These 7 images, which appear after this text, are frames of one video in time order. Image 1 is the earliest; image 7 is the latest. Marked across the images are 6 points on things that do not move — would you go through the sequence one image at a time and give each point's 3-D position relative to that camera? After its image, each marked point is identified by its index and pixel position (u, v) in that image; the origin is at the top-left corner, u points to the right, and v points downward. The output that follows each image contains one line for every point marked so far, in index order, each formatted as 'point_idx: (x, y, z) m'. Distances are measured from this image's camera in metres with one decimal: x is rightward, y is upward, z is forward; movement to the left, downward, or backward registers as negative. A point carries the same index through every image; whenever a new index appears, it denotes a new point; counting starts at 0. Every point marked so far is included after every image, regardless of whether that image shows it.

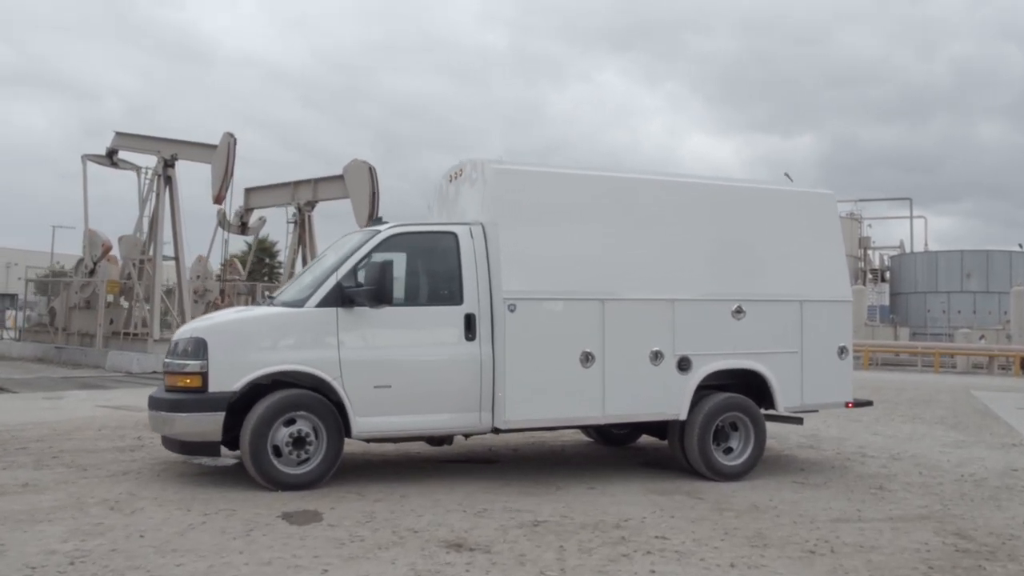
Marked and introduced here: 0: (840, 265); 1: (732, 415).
0: (+3.3, +0.2, +9.0) m
1: (+2.1, -1.2, +8.4) m
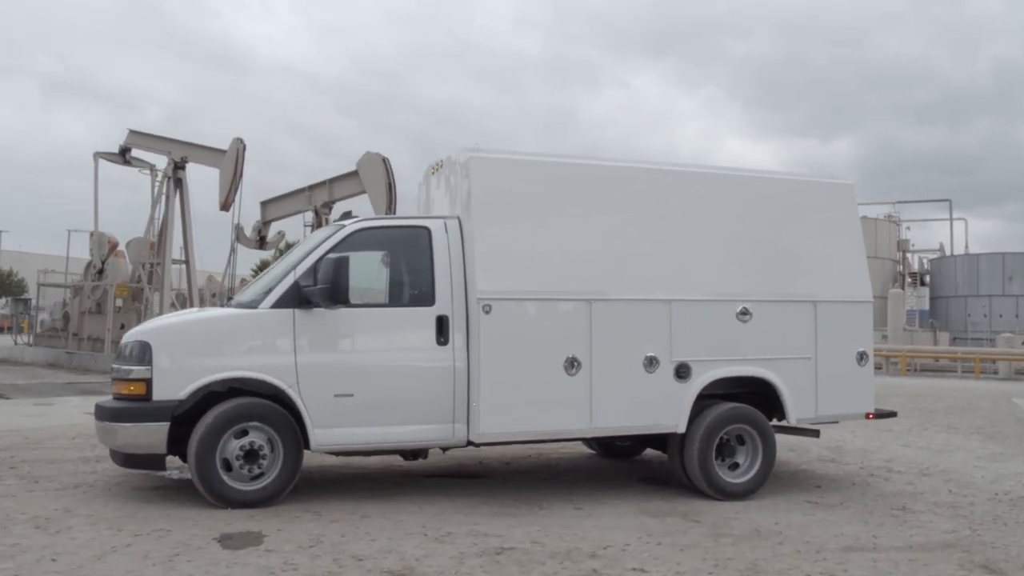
0: (+3.2, +0.2, +8.2) m
1: (+1.9, -1.2, +7.6) m
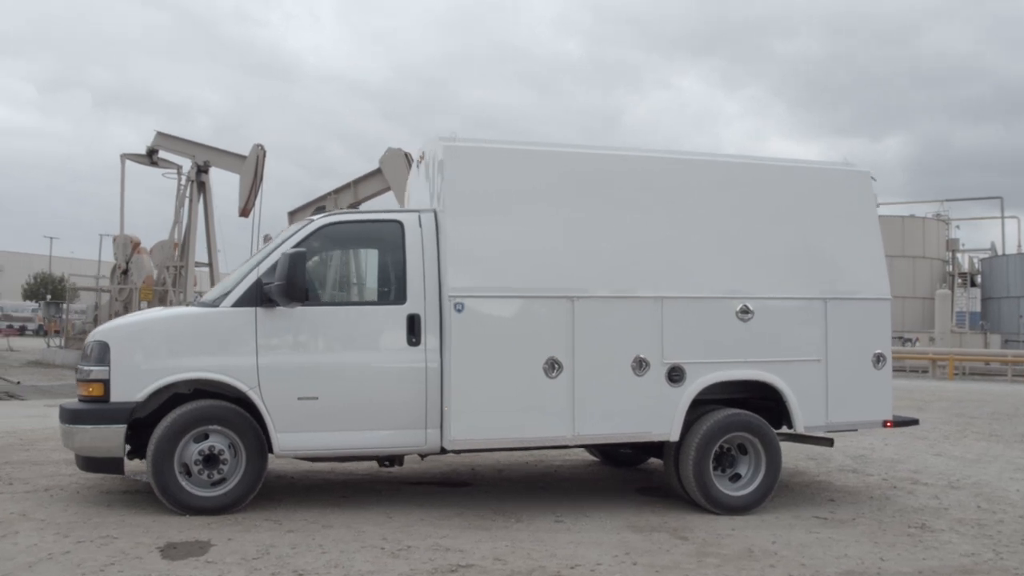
0: (+3.1, +0.3, +7.5) m
1: (+1.8, -1.2, +7.0) m
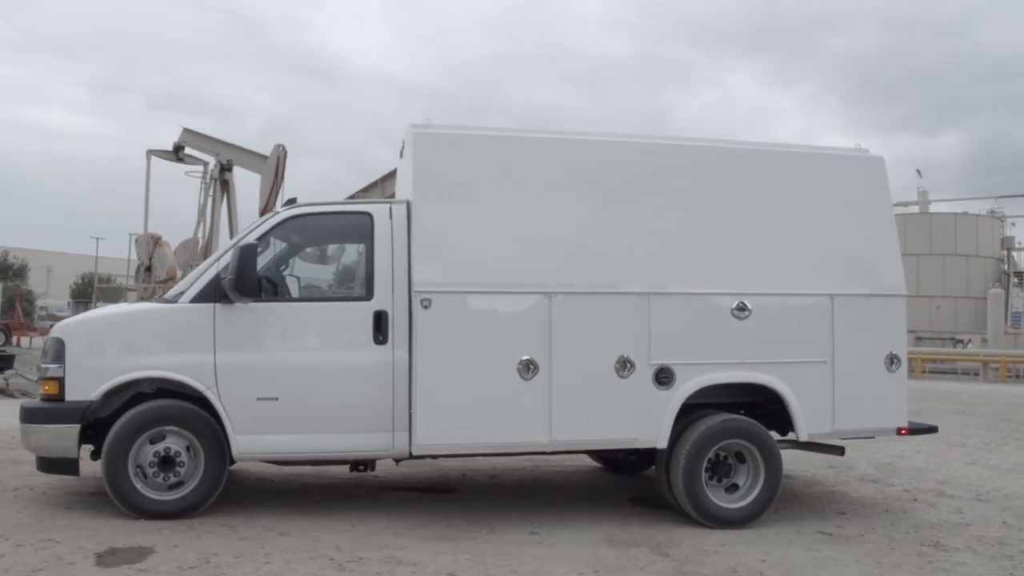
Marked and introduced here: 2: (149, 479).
0: (+2.9, +0.3, +6.9) m
1: (+1.6, -1.1, +6.5) m
2: (-2.5, -1.3, +6.1) m
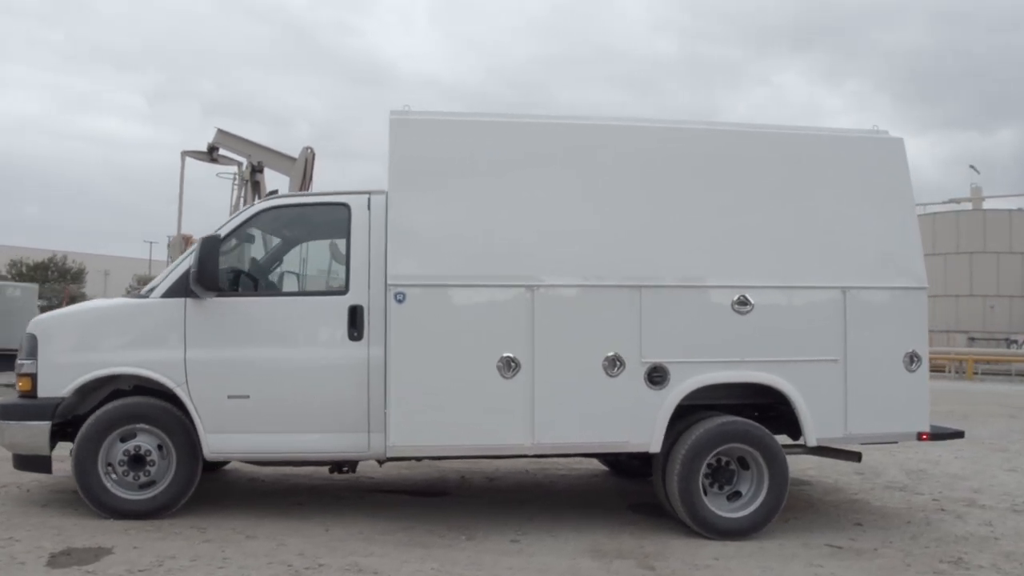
0: (+2.9, +0.4, +6.4) m
1: (+1.5, -1.1, +6.0) m
2: (-2.6, -1.3, +5.9) m
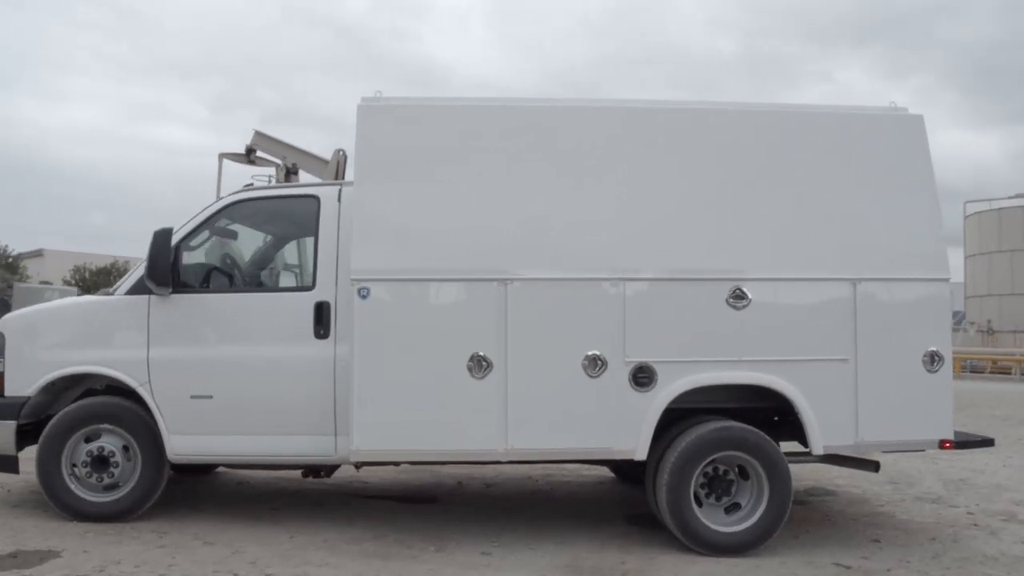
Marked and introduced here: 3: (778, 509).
0: (+2.7, +0.4, +5.9) m
1: (+1.4, -1.0, +5.6) m
2: (-2.7, -1.2, +5.7) m
3: (+1.6, -1.4, +5.5) m
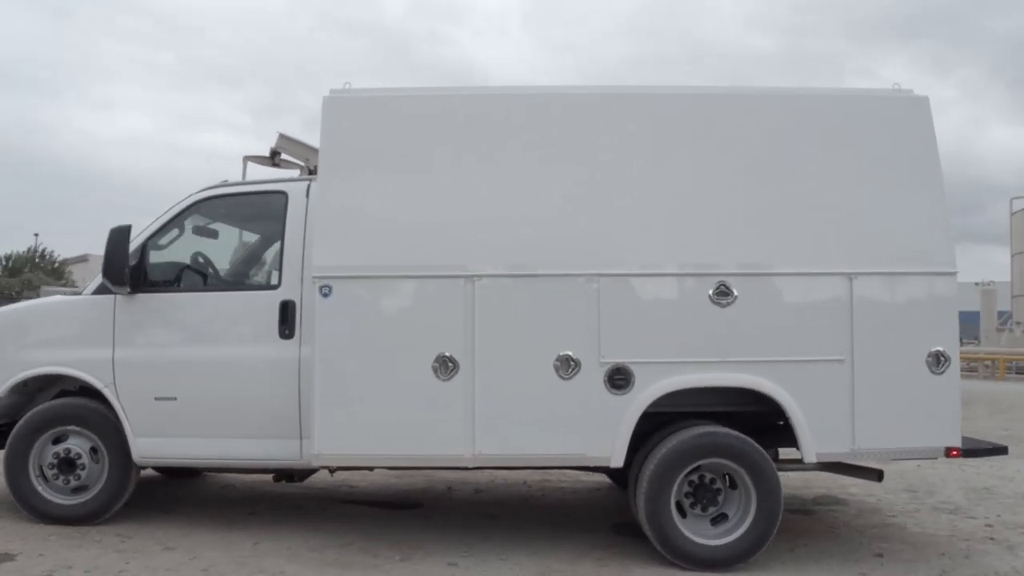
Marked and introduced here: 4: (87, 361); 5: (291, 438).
0: (+2.6, +0.4, +5.5) m
1: (+1.2, -1.0, +5.2) m
2: (-2.9, -1.2, +5.6) m
3: (+1.5, -1.3, +5.2) m
4: (-2.6, -0.5, +5.6) m
5: (-1.3, -0.9, +5.4) m
